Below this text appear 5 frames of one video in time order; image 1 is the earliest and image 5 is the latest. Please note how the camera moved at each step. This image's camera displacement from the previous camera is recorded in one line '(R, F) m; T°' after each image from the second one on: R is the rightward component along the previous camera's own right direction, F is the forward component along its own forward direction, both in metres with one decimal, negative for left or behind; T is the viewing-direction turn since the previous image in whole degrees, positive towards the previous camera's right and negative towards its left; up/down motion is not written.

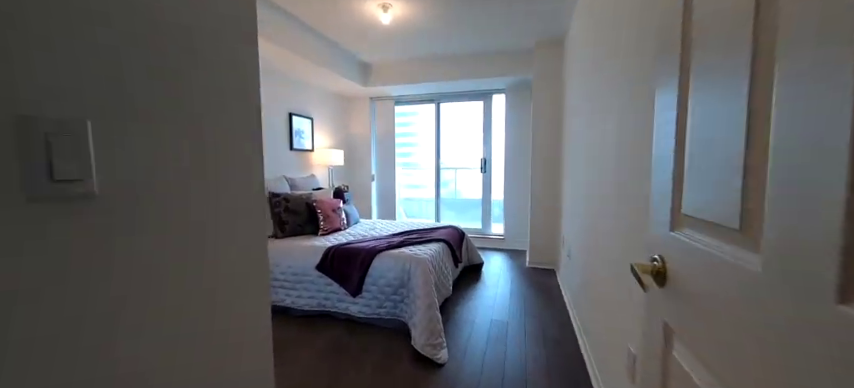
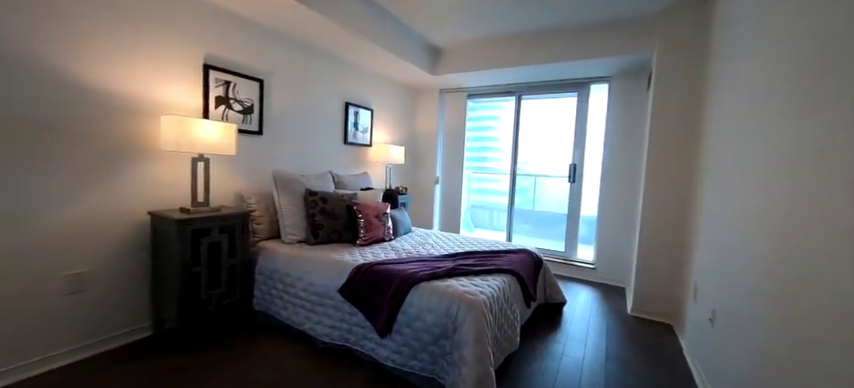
(+0.1, +0.7) m; -13°
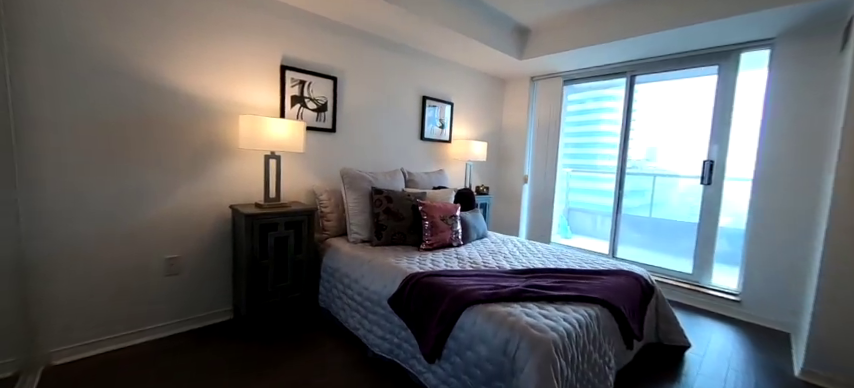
(+0.2, +0.3) m; -17°
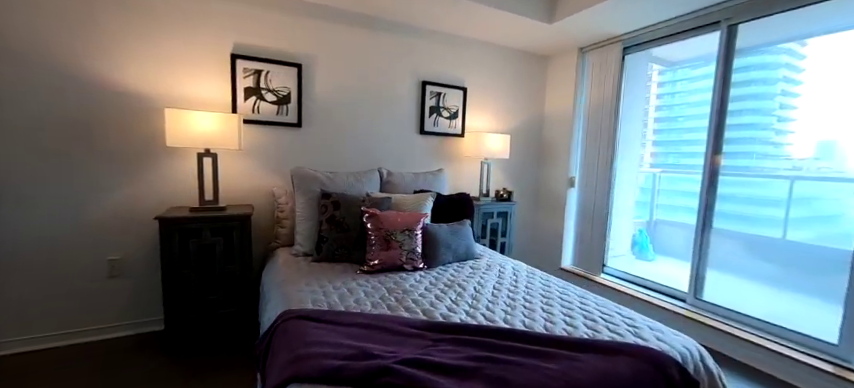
(+0.8, +0.7) m; -17°
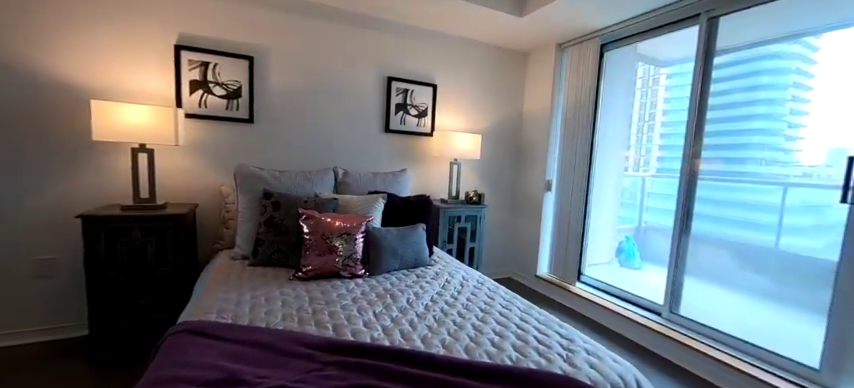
(+0.3, +0.1) m; -1°
